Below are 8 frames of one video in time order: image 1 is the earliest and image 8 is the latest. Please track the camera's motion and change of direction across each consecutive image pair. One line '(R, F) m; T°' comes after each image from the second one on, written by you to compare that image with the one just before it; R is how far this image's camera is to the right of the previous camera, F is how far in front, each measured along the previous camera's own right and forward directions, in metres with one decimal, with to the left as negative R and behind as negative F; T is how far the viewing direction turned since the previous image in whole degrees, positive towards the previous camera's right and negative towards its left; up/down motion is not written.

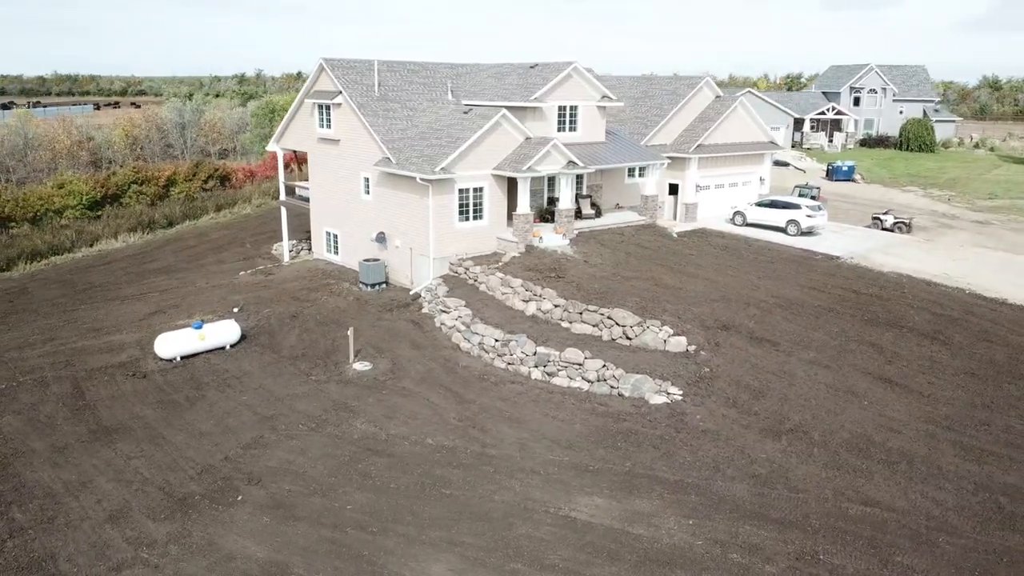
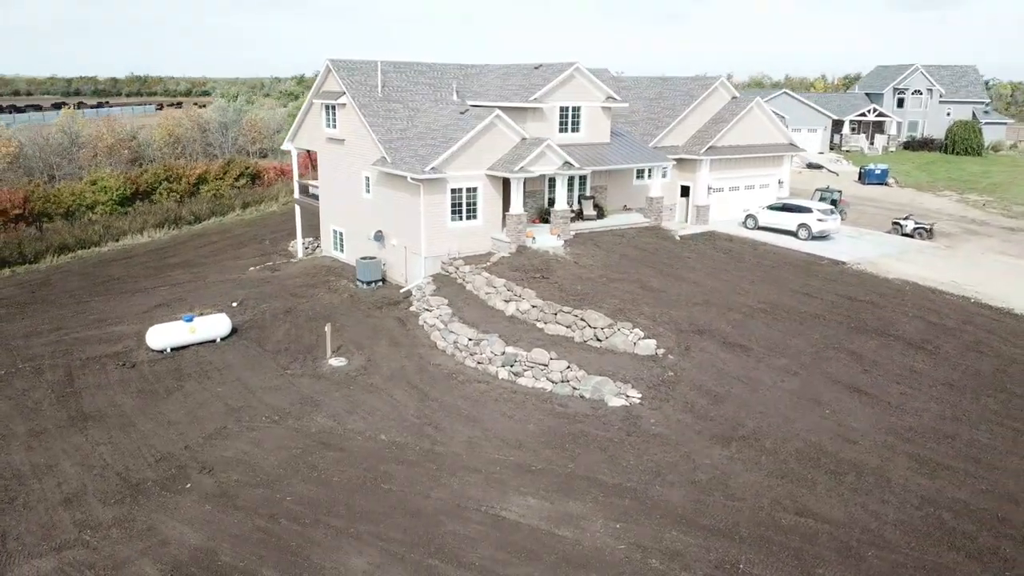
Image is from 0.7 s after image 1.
(+2.0, 0.0) m; -4°
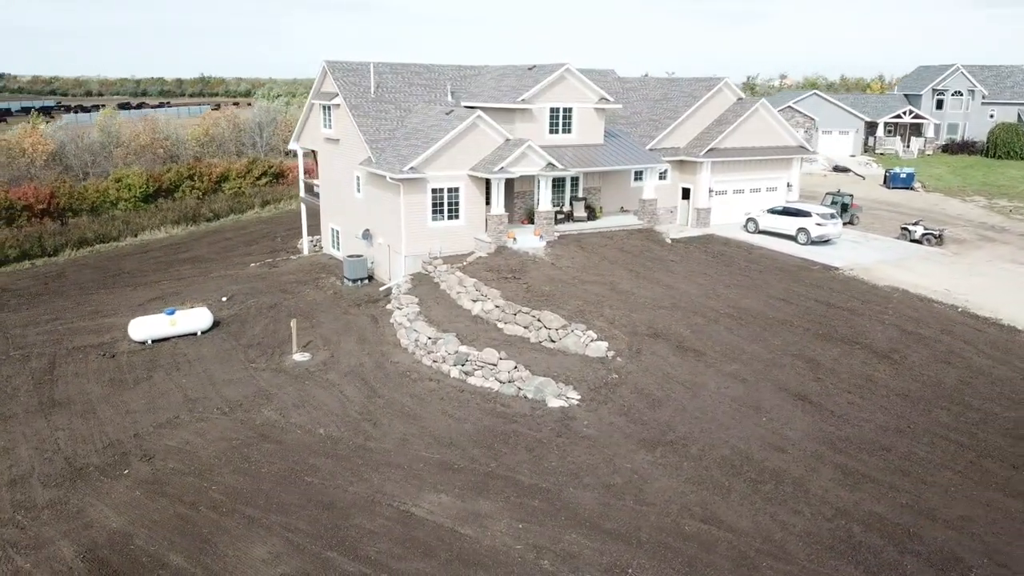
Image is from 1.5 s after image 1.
(+2.3, 0.0) m; -4°
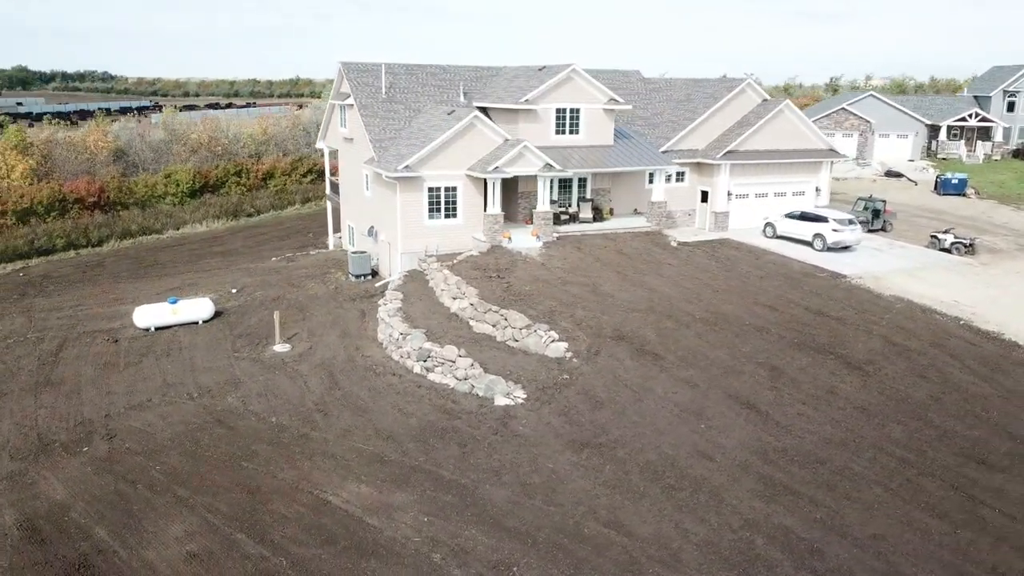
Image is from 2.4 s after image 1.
(+2.7, 0.0) m; -6°
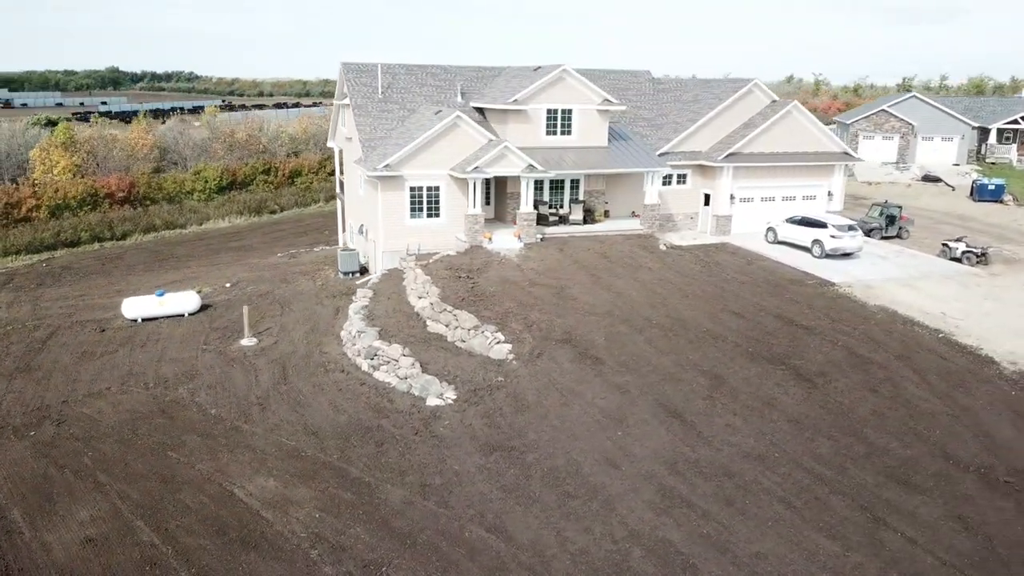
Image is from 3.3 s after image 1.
(+2.8, +0.2) m; -5°
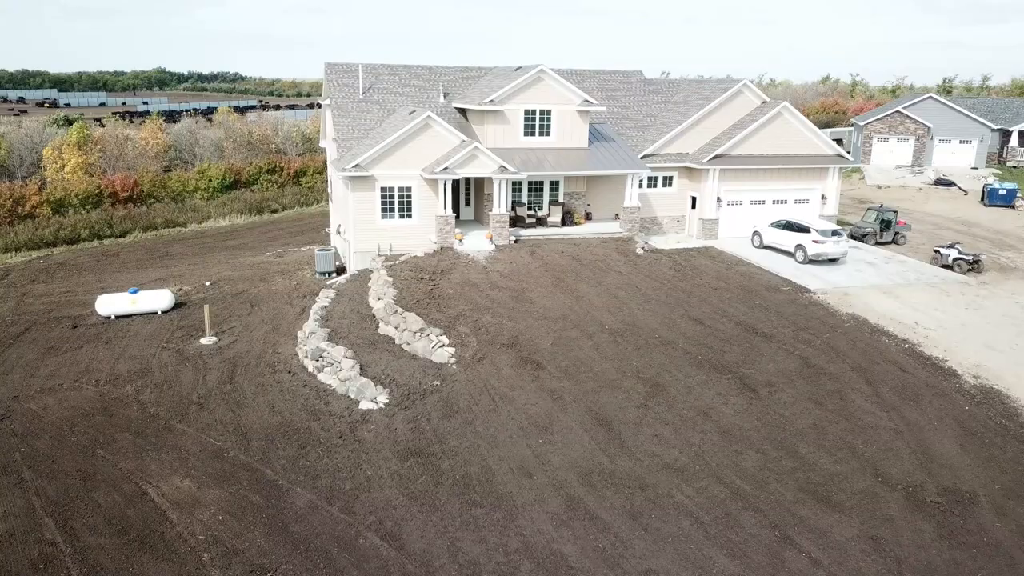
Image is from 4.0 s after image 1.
(+2.1, +0.3) m; -3°
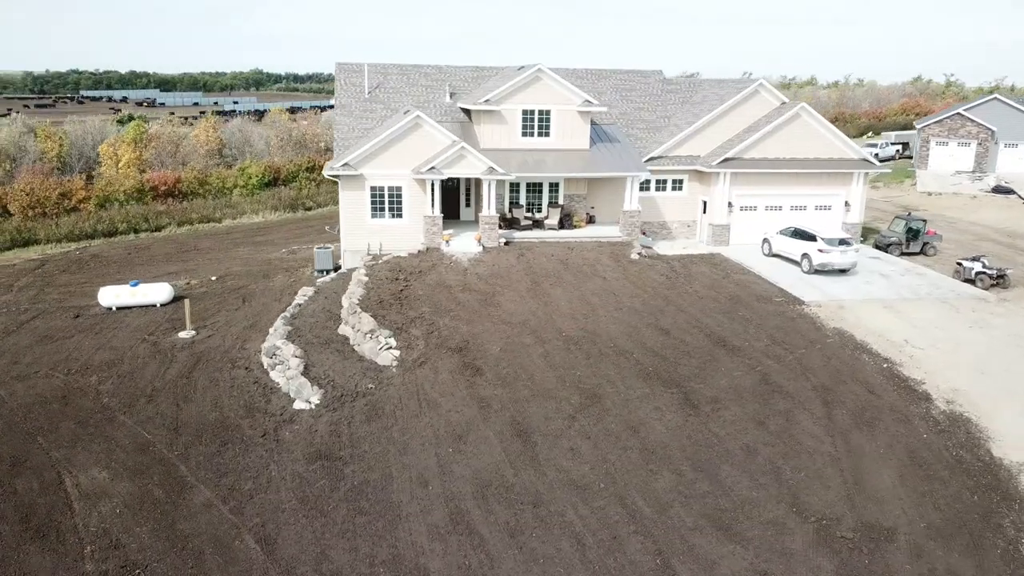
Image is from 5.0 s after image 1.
(+2.9, +0.6) m; -6°
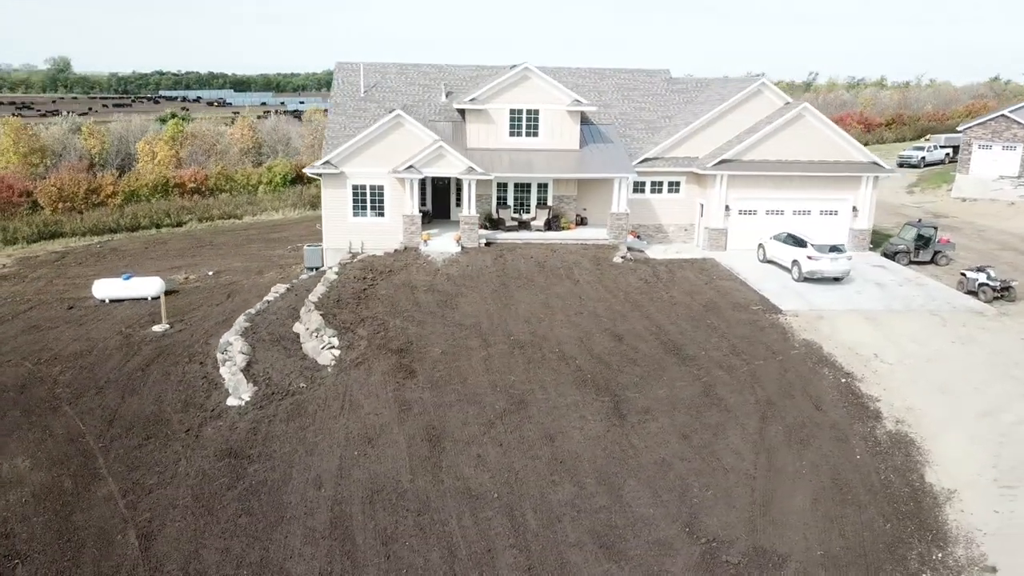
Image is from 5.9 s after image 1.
(+2.6, +0.5) m; -5°
